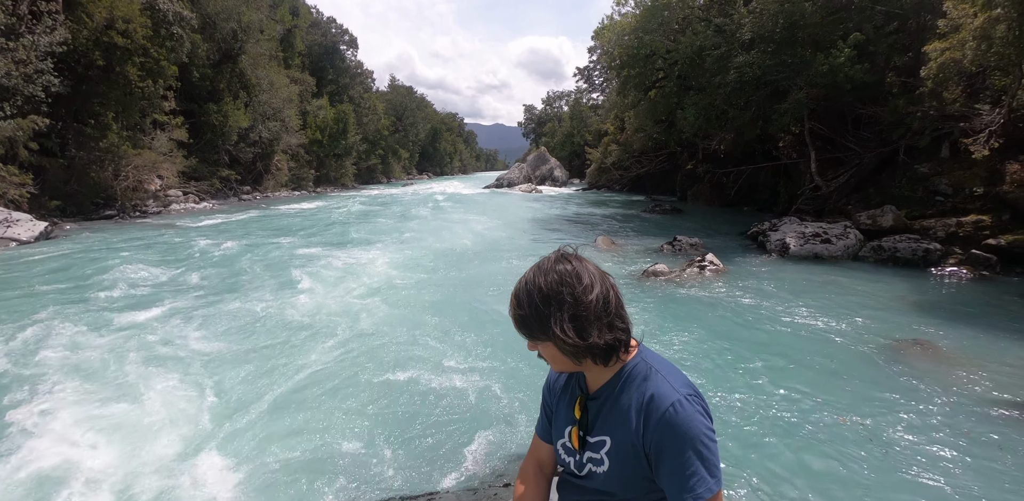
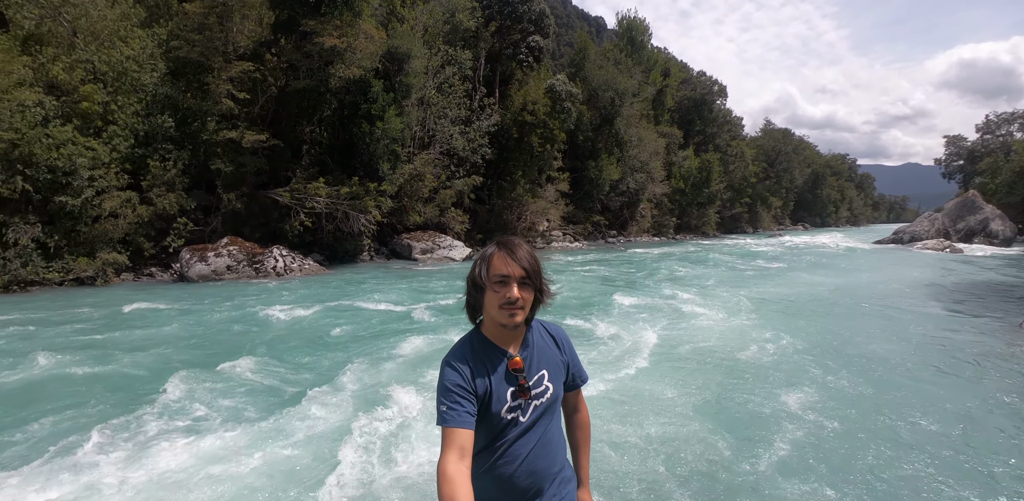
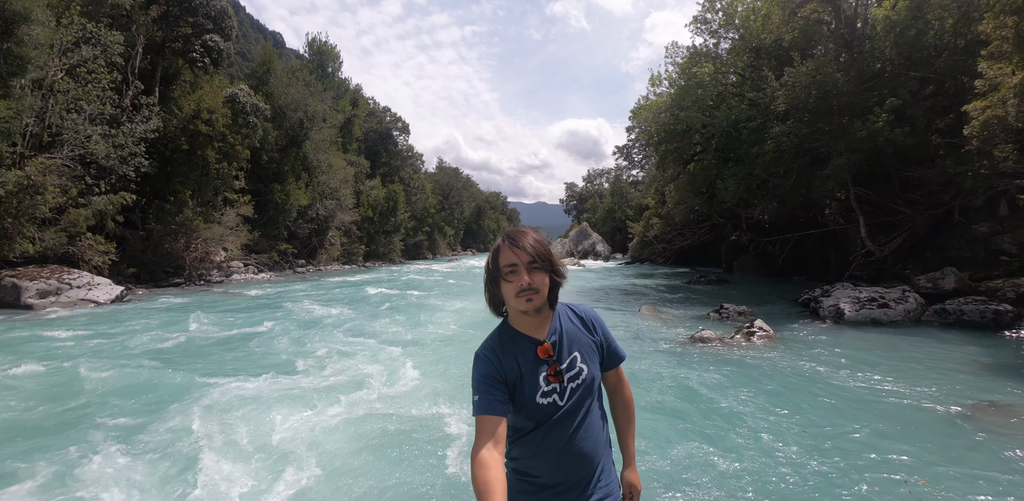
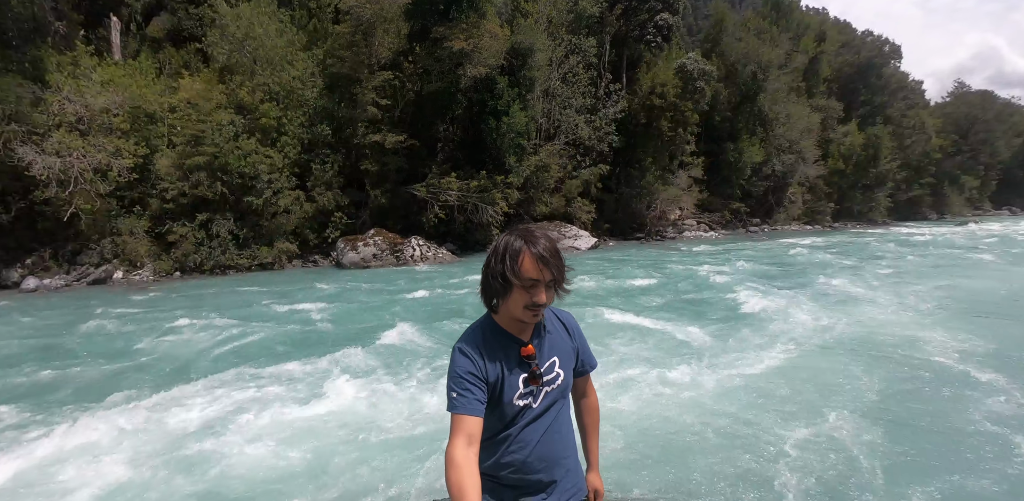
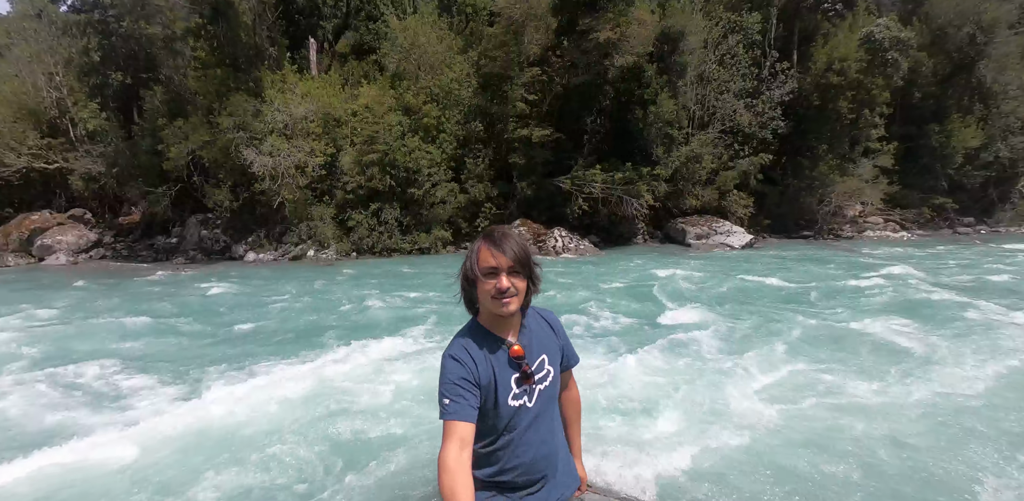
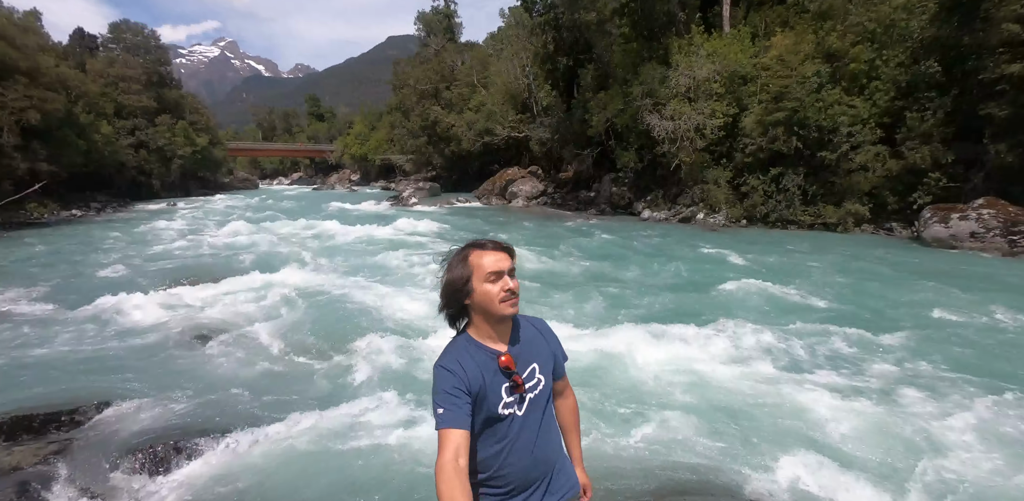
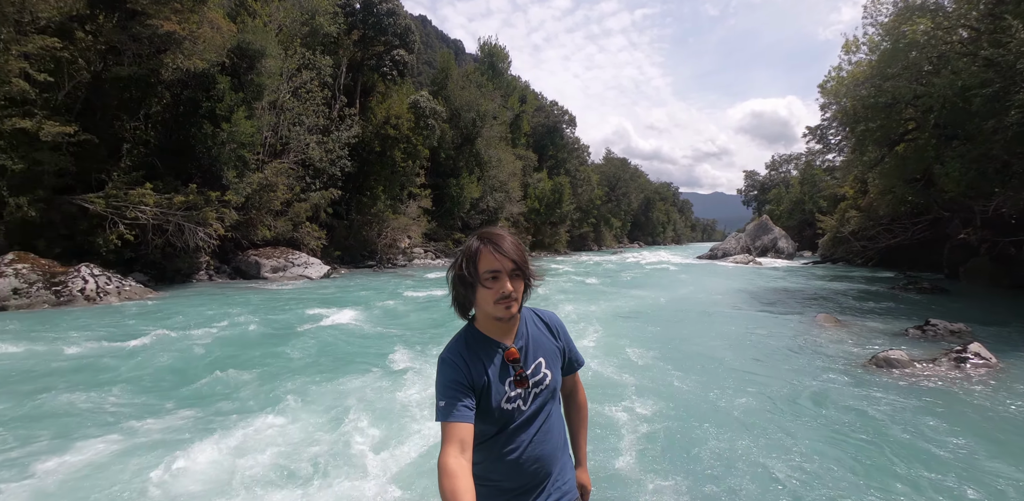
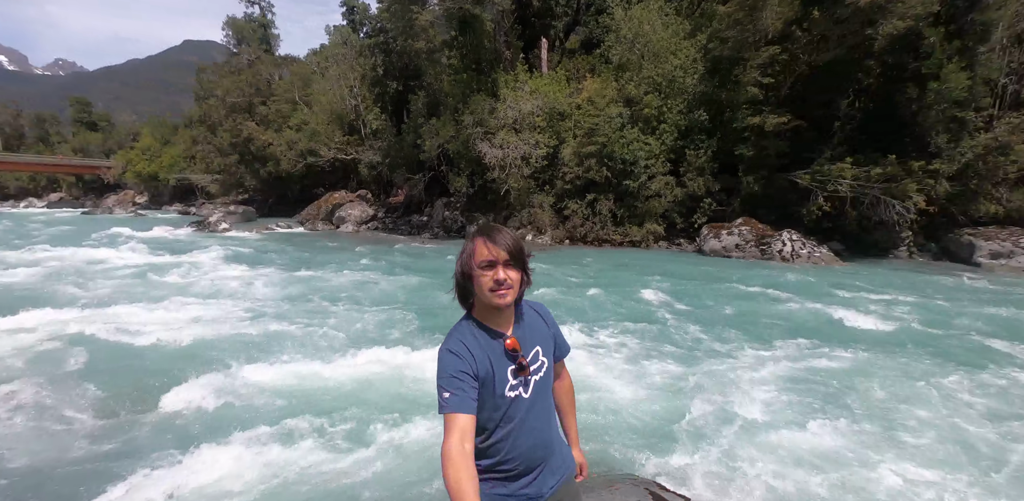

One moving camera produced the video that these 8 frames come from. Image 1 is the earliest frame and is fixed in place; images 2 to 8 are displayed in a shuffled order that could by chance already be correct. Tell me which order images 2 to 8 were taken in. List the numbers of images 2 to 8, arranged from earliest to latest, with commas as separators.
3, 7, 2, 4, 5, 8, 6
